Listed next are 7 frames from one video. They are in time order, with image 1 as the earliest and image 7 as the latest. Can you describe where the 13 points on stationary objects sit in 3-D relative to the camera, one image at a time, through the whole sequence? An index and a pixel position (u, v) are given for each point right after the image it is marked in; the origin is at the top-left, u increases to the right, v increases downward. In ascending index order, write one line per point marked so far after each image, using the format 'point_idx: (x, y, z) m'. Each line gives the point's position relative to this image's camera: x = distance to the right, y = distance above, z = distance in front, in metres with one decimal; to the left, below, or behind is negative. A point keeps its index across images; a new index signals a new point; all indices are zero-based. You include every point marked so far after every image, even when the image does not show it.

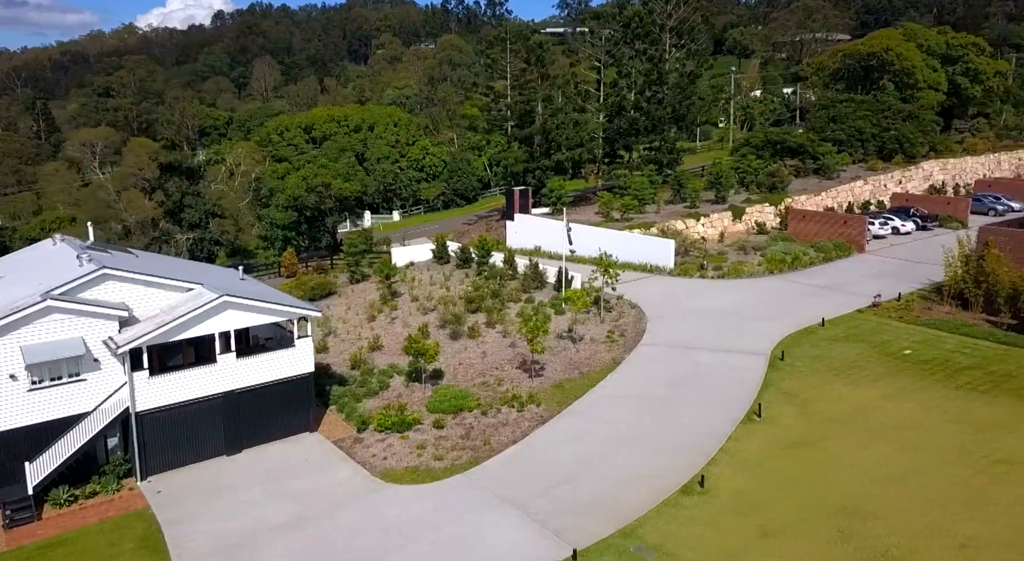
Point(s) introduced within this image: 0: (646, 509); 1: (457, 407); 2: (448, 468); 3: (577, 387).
0: (+2.3, -3.9, +13.2) m
1: (-1.3, -2.9, +17.6) m
2: (-1.3, -3.7, +15.0) m
3: (+1.6, -2.7, +19.2) m
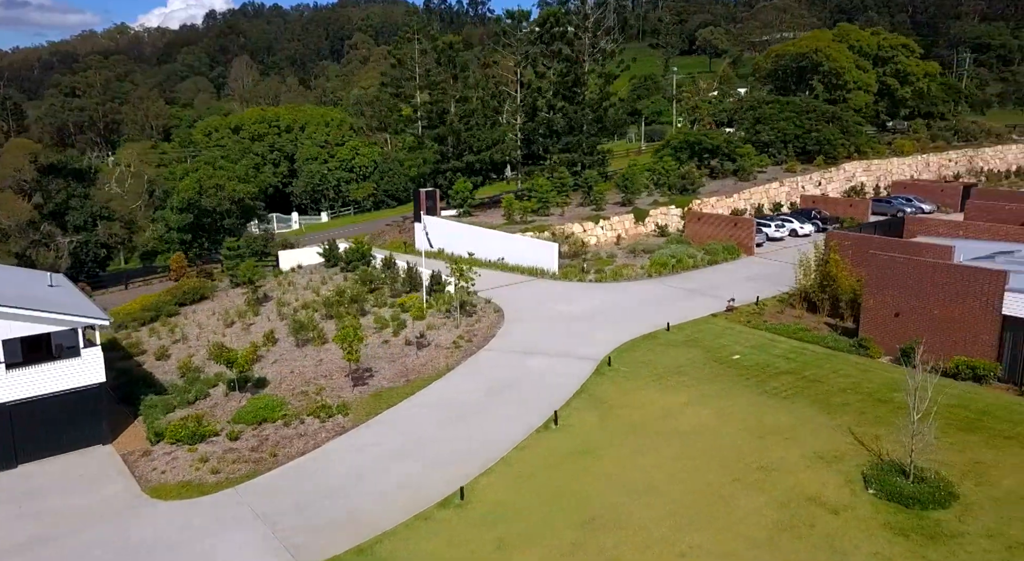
0: (-2.0, -4.1, +13.1) m
1: (-5.7, -3.1, +17.4) m
2: (-5.6, -3.9, +14.8) m
3: (-2.9, -2.9, +19.1) m
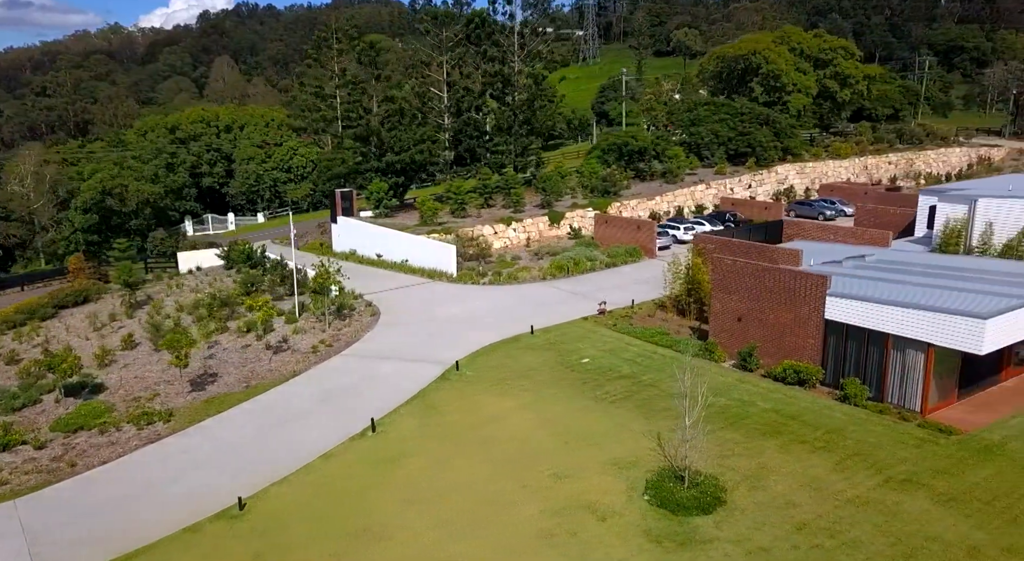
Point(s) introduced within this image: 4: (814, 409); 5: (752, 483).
0: (-5.8, -4.3, +12.9) m
1: (-9.7, -3.2, +17.0) m
2: (-9.5, -4.0, +14.4) m
3: (-7.0, -3.0, +18.8) m
4: (+6.5, -2.8, +16.5) m
5: (+4.2, -3.5, +13.5) m
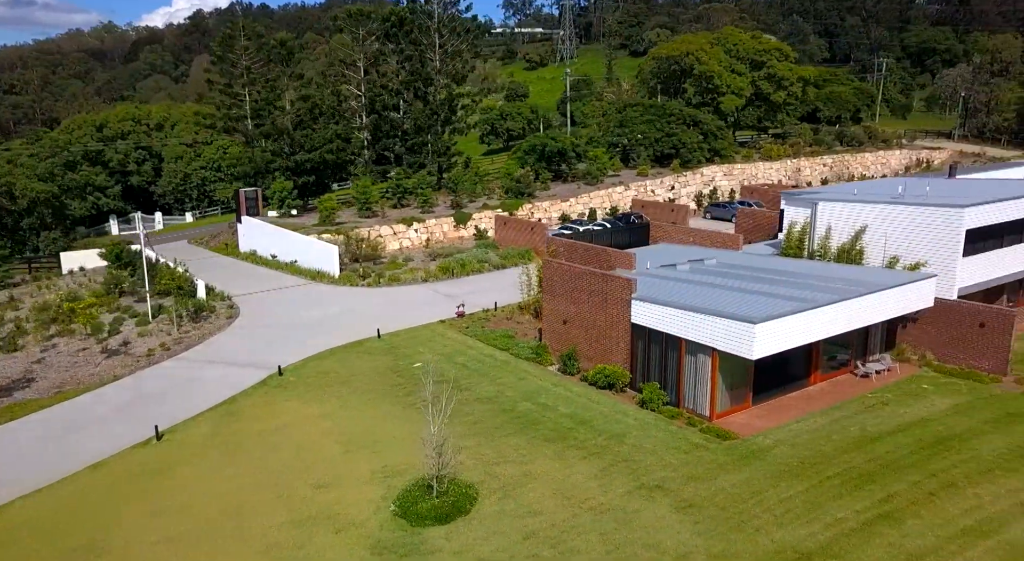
0: (-10.2, -4.4, +12.4) m
1: (-14.2, -3.3, +16.4) m
2: (-13.9, -4.1, +13.8) m
3: (-11.5, -3.0, +18.3) m
4: (+2.1, -2.9, +16.4) m
5: (-0.1, -3.6, +13.3) m
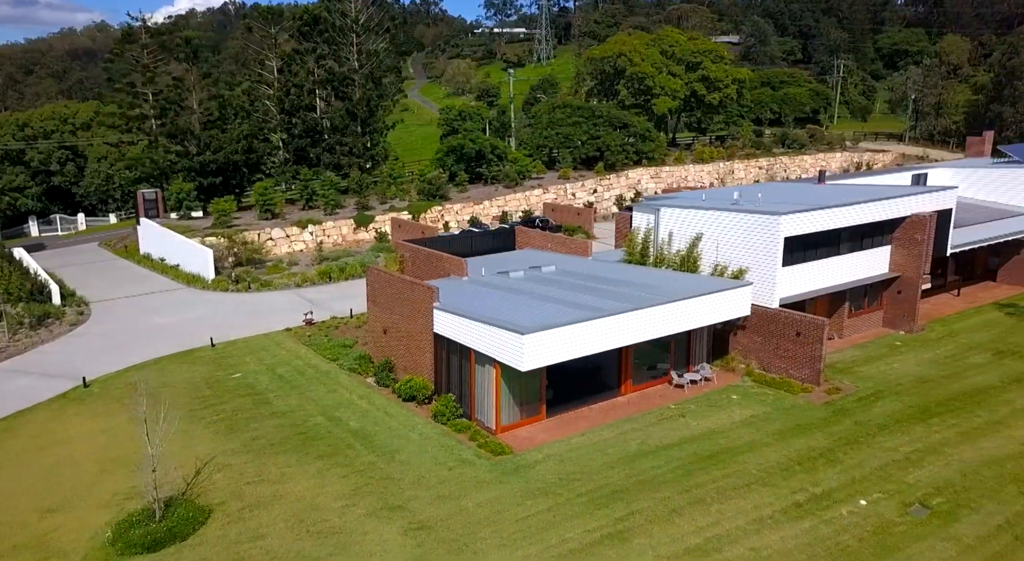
0: (-14.5, -4.6, +11.5) m
1: (-18.7, -3.5, +15.4) m
2: (-18.3, -4.3, +12.8) m
3: (-16.0, -3.3, +17.3) m
4: (-2.4, -3.1, +16.0) m
5: (-4.5, -3.9, +12.8) m
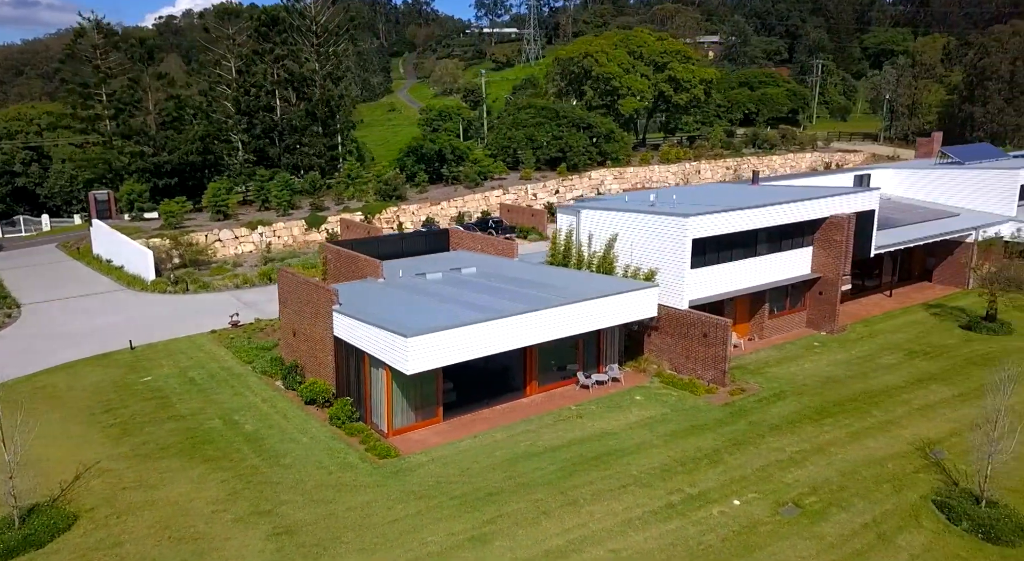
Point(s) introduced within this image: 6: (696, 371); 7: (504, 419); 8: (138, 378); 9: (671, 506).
0: (-16.6, -4.7, +11.3) m
1: (-20.9, -3.7, +15.1) m
2: (-20.5, -4.4, +12.5) m
3: (-18.3, -3.4, +17.1) m
4: (-4.6, -3.1, +15.9) m
5: (-6.7, -3.9, +12.7) m
6: (+4.6, -2.3, +19.0) m
7: (-0.2, -3.0, +16.6) m
8: (-9.7, -2.5, +19.8) m
9: (+2.7, -3.9, +13.1) m
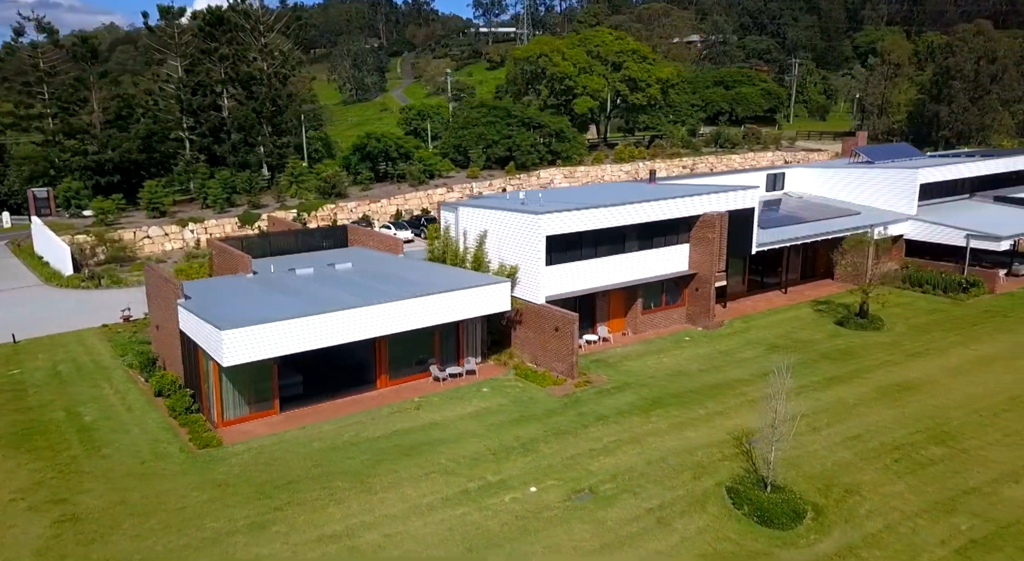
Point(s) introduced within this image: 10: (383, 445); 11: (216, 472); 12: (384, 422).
0: (-20.2, -4.6, +11.5) m
1: (-24.4, -3.5, +15.3) m
2: (-24.0, -4.3, +12.8) m
3: (-21.8, -3.3, +17.3) m
4: (-8.2, -3.0, +16.3) m
5: (-10.2, -3.8, +13.0) m
6: (+1.0, -2.1, +19.5) m
7: (-3.8, -2.9, +17.0) m
8: (-13.3, -2.4, +20.2) m
9: (-0.8, -3.8, +13.5) m
10: (-2.5, -3.3, +15.1) m
11: (-5.4, -3.5, +13.9) m
12: (-2.7, -3.0, +16.3) m
